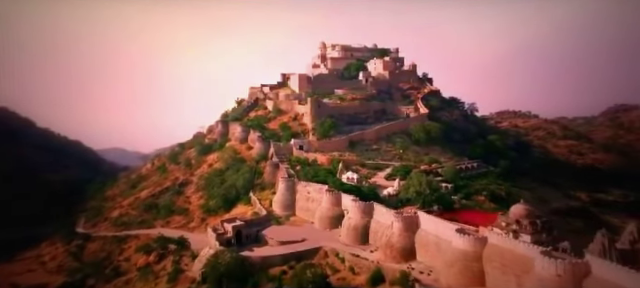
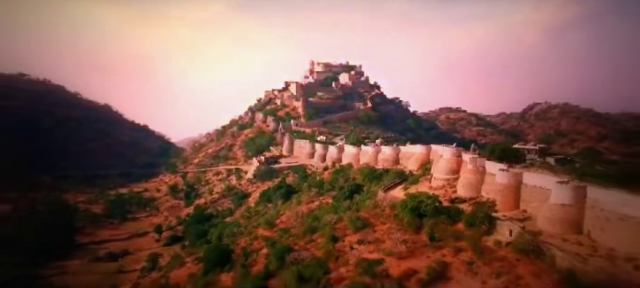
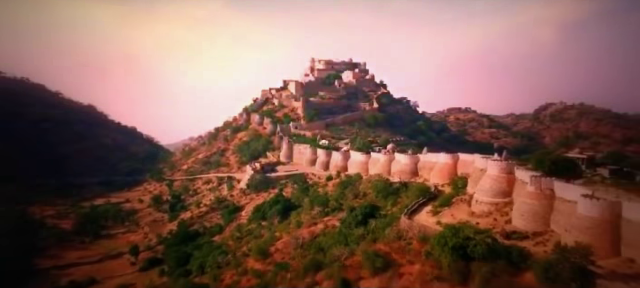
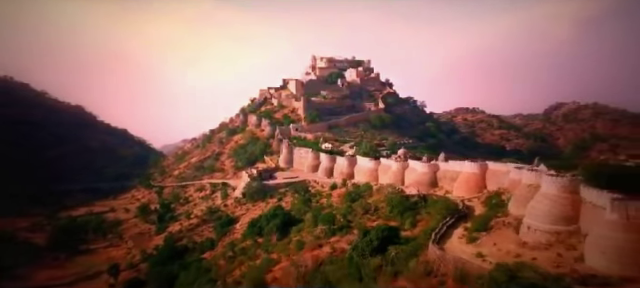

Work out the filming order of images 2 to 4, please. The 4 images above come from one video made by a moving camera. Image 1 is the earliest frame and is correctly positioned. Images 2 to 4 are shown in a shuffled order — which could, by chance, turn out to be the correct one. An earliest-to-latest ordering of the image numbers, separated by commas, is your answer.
4, 3, 2
